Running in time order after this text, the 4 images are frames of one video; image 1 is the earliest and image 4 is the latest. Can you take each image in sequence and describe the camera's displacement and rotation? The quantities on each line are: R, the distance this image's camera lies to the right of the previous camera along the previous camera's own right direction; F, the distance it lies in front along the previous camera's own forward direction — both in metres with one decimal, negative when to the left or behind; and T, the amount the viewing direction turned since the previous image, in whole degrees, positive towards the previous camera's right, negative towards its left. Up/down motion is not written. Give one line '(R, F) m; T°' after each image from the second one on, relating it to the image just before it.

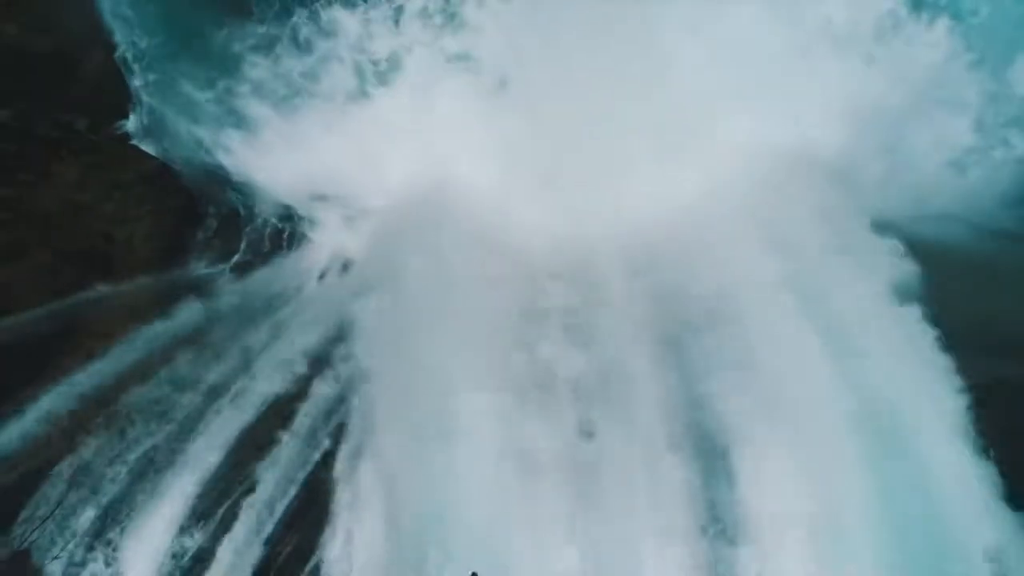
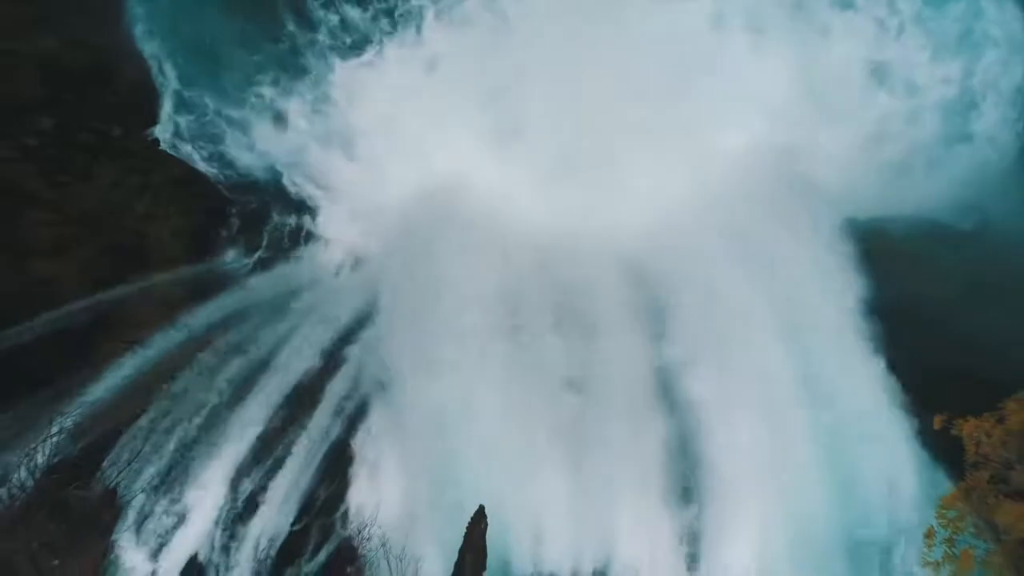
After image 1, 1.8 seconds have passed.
(+0.9, -1.9) m; -4°
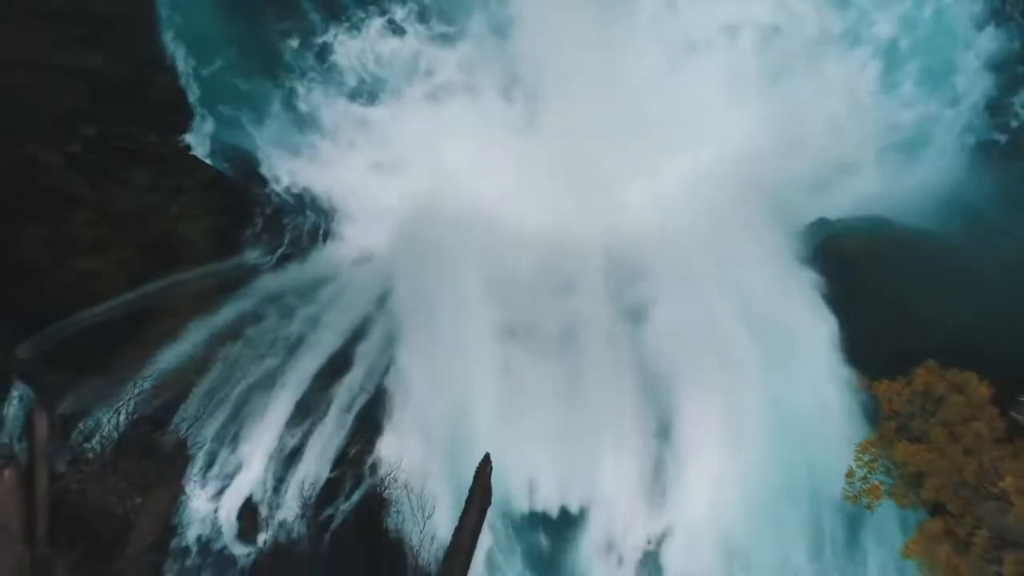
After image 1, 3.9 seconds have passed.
(0.0, -2.3) m; 0°
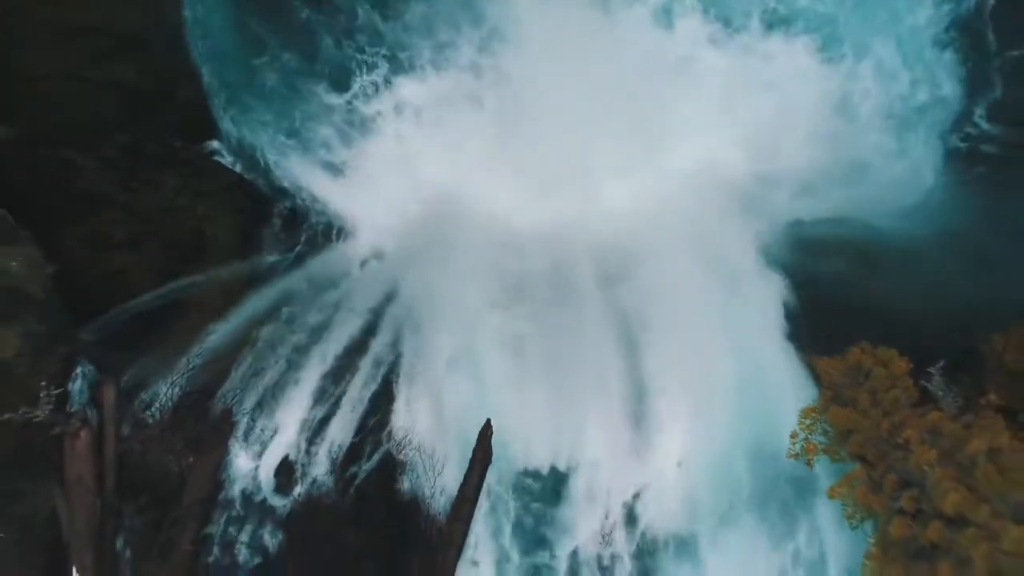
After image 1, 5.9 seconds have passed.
(+0.1, -2.2) m; 0°
